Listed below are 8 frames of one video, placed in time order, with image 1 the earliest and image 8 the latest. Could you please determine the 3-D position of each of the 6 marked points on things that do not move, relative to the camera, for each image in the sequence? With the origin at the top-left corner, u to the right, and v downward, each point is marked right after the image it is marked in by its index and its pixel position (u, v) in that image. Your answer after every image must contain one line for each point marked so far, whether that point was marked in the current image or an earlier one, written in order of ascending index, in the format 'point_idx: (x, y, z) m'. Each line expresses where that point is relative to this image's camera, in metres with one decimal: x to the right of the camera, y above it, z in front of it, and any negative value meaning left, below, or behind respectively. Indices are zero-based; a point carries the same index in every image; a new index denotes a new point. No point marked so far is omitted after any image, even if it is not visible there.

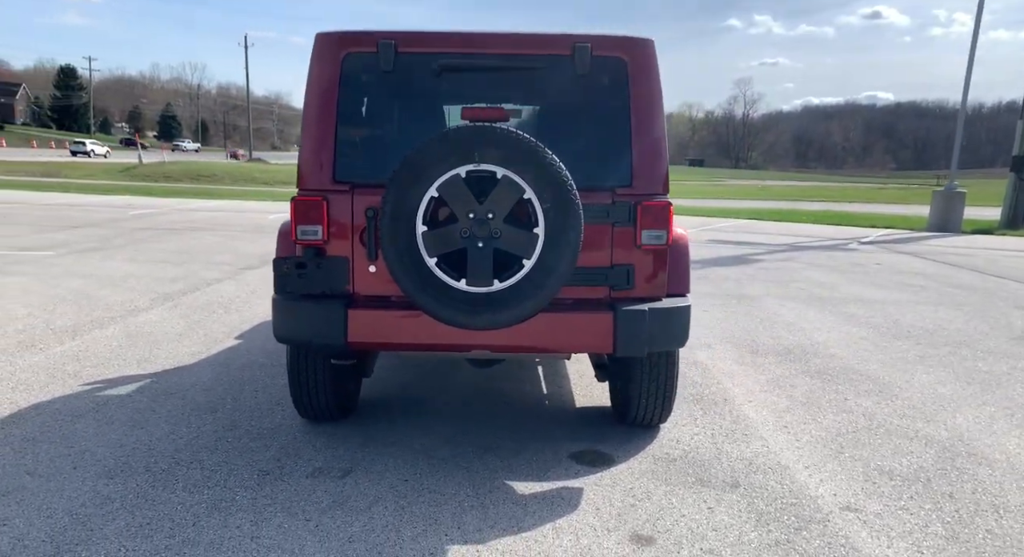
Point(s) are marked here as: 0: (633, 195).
0: (+0.6, +0.4, +4.0) m
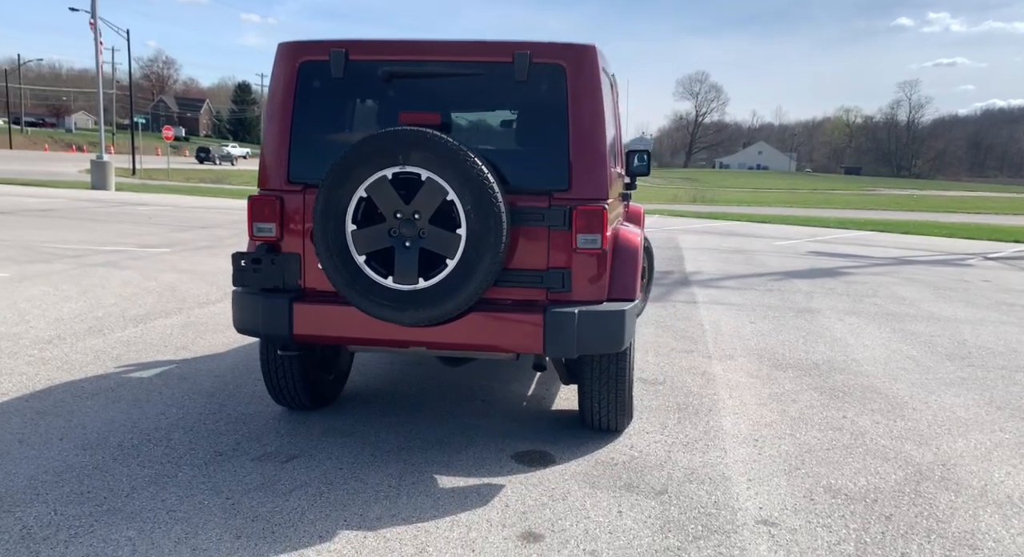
0: (+0.3, +0.4, +4.0) m
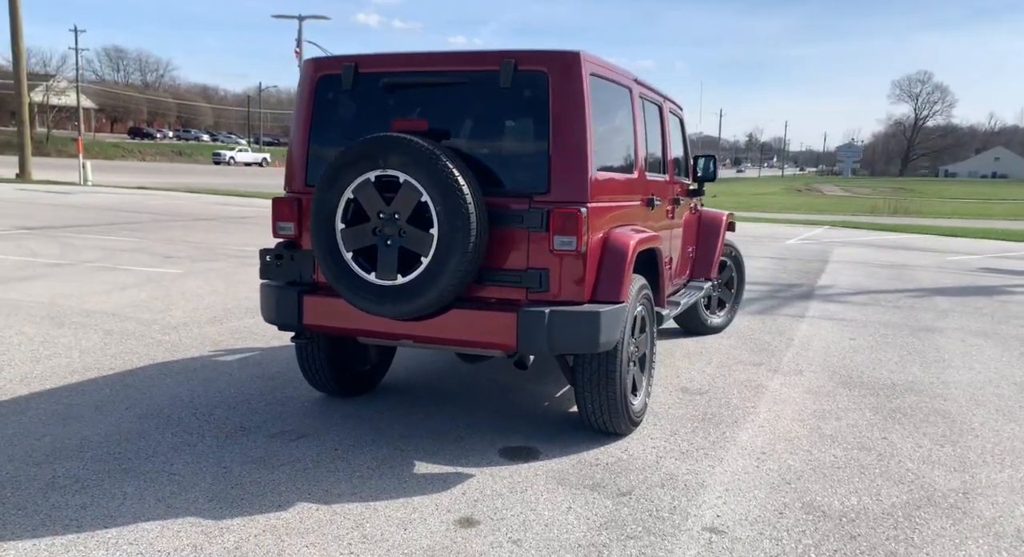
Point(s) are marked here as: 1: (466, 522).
0: (+0.2, +0.4, +4.1) m
1: (-0.2, -1.0, +3.5) m
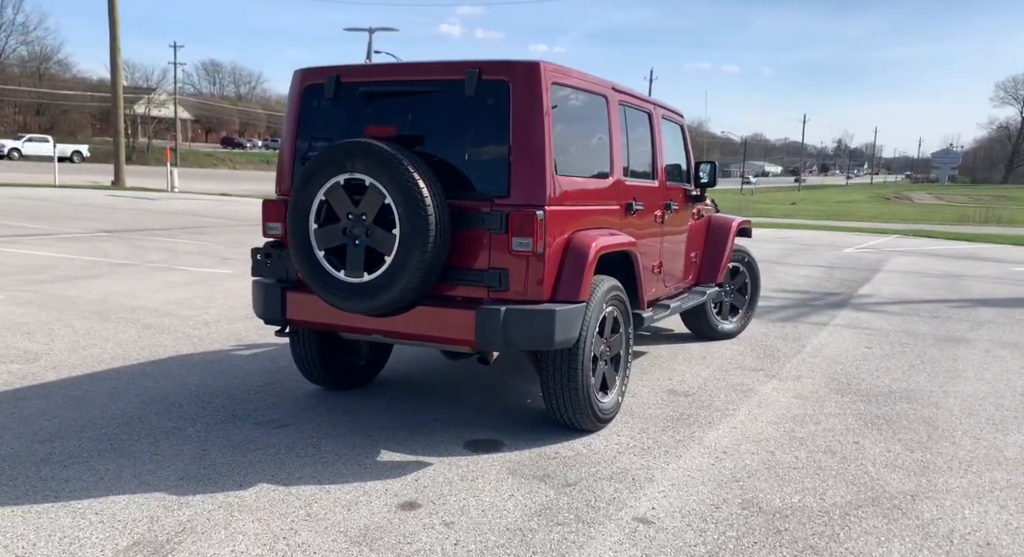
0: (0.0, +0.4, +4.3) m
1: (-0.5, -1.0, +3.8) m
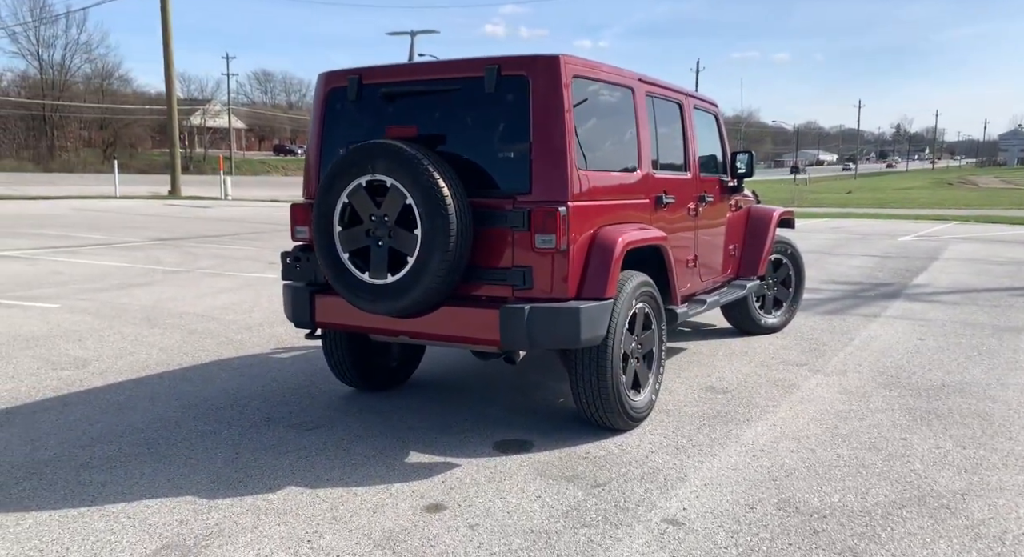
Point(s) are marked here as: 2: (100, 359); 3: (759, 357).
0: (+0.1, +0.4, +4.3) m
1: (-0.3, -1.0, +3.7) m
2: (-3.3, -0.7, +6.6) m
3: (+2.0, -0.6, +6.5) m
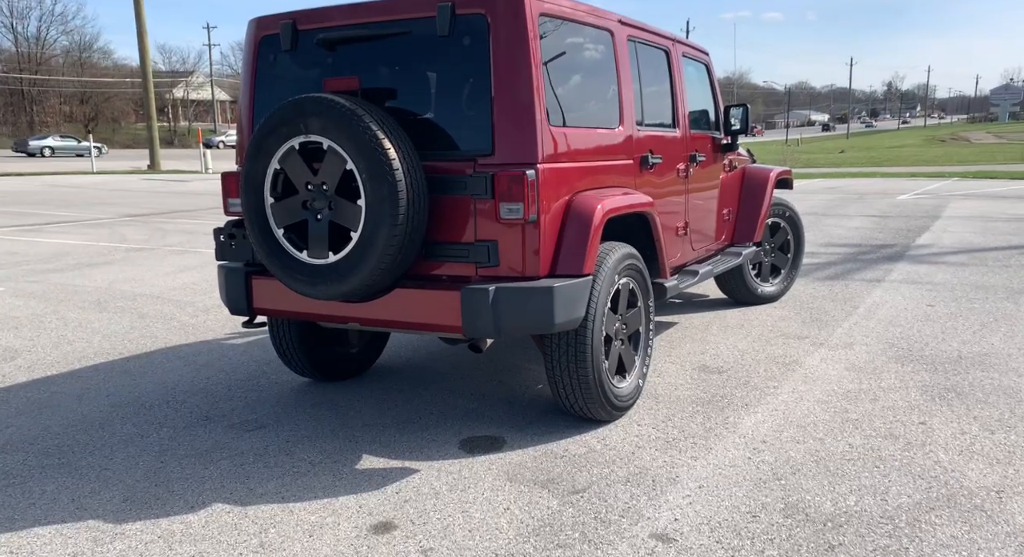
0: (-0.1, +0.5, +3.7) m
1: (-0.5, -1.0, +3.2) m
2: (-3.5, -0.5, +6.0) m
3: (+1.8, -0.4, +6.0) m
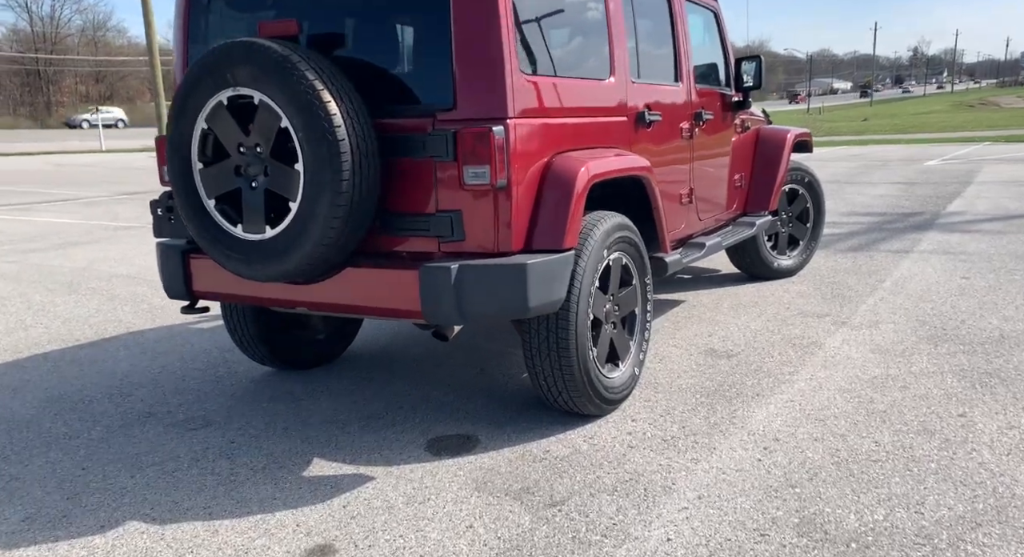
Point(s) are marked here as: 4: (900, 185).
0: (-0.2, +0.6, +3.1) m
1: (-0.6, -0.9, +2.7) m
2: (-3.6, -0.4, +5.6) m
3: (+1.7, -0.2, +5.4) m
4: (+5.7, +1.4, +12.0) m
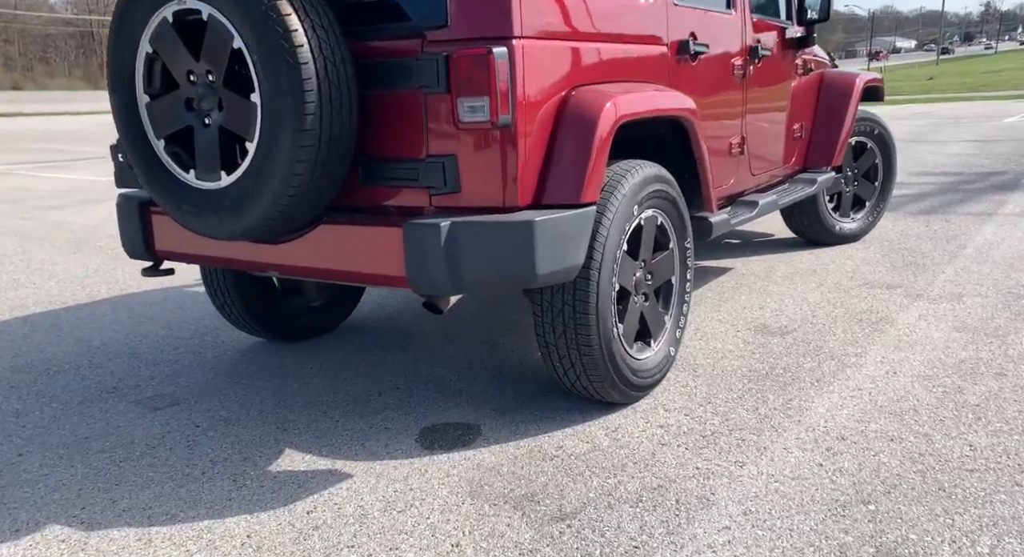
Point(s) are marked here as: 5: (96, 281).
0: (-0.2, +0.7, +2.5) m
1: (-0.6, -0.8, +2.2) m
2: (-3.4, -0.1, +5.2) m
3: (+1.9, 0.0, +4.7) m
4: (+6.2, +1.8, +11.0) m
5: (-2.8, 0.0, +5.5) m
